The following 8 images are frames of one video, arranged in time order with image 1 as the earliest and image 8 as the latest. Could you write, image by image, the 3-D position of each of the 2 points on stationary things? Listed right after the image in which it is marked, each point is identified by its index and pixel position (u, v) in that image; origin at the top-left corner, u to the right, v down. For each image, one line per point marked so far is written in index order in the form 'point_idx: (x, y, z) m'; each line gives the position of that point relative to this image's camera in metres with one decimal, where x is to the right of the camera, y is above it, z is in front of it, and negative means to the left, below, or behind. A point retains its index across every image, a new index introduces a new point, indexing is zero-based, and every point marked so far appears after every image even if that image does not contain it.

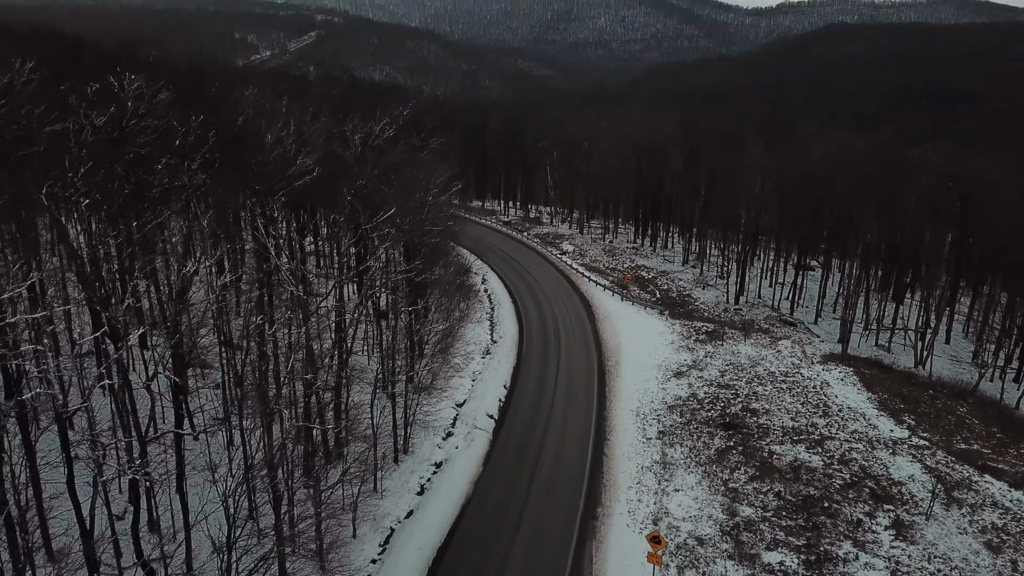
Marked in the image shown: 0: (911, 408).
0: (+9.4, -2.8, +18.2) m
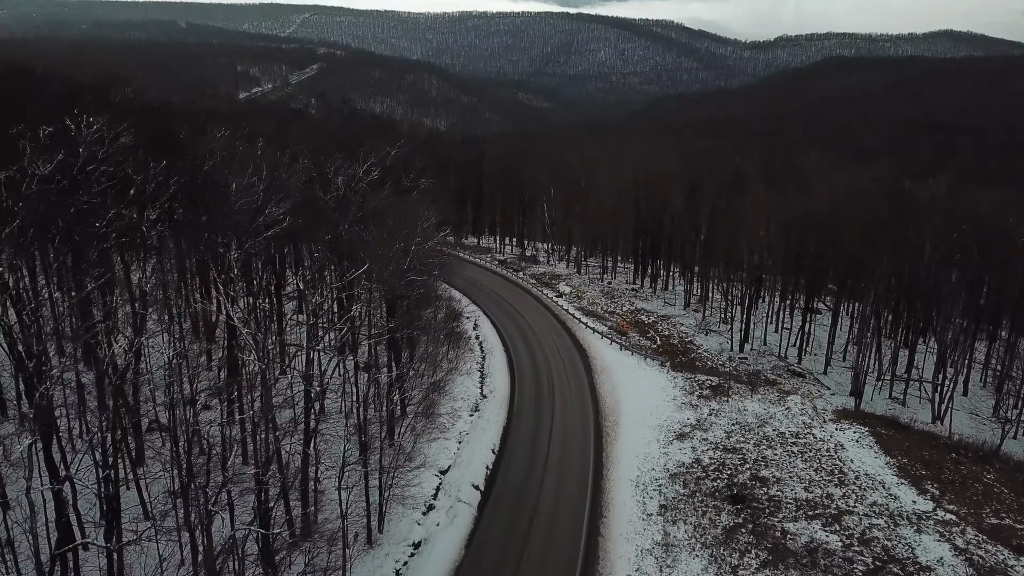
0: (+9.2, -4.1, +16.8) m
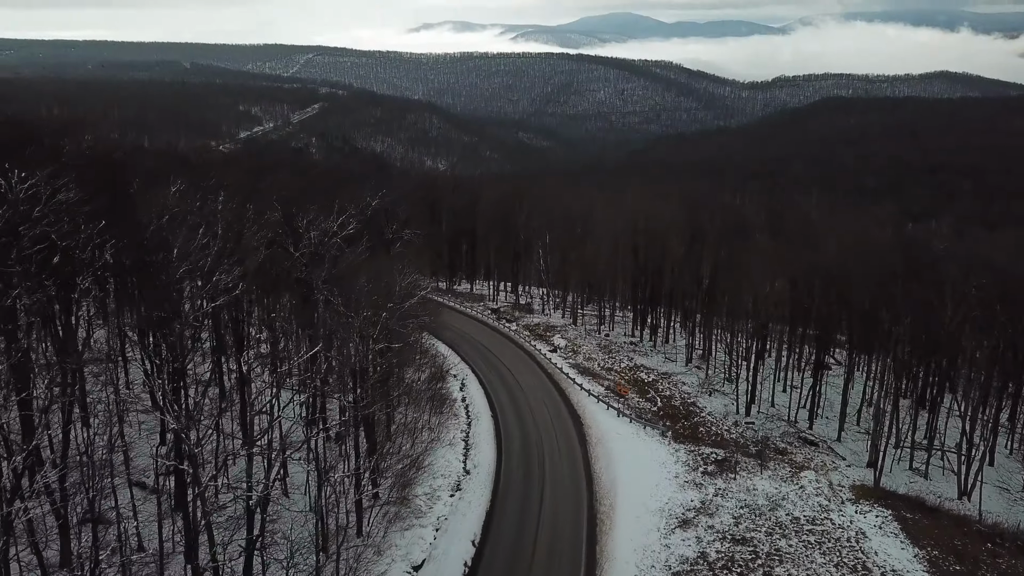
0: (+8.8, -5.5, +14.9) m
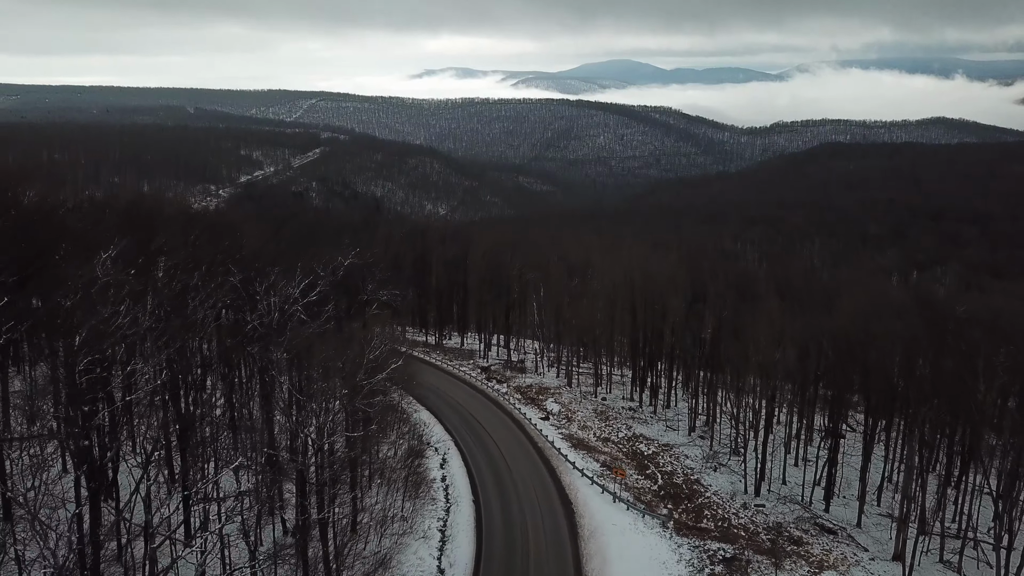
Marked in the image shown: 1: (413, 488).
0: (+8.4, -6.9, +12.6) m
1: (-2.5, -5.0, +19.4) m
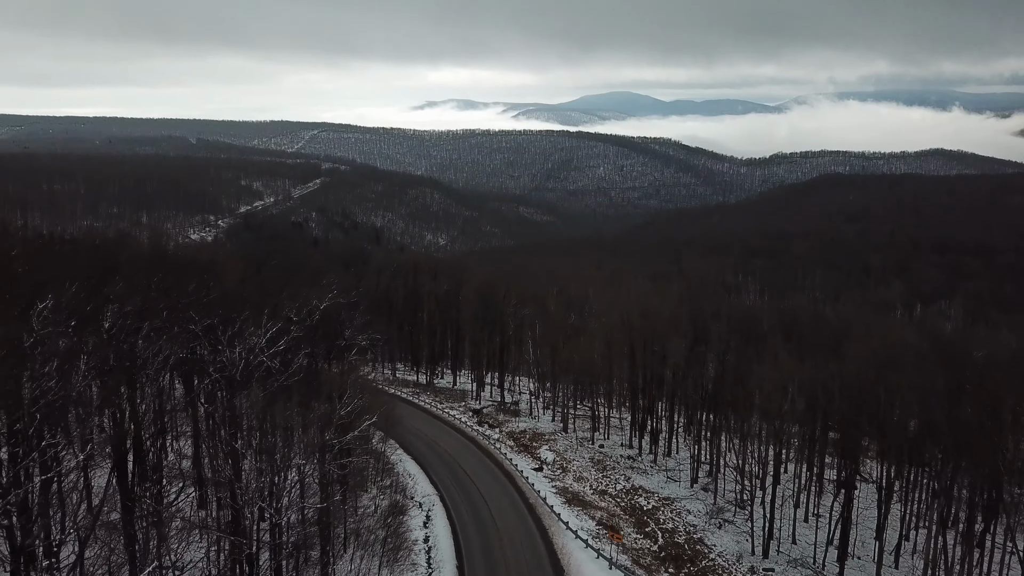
0: (+8.1, -7.7, +10.9) m
1: (-2.8, -6.1, +17.8) m
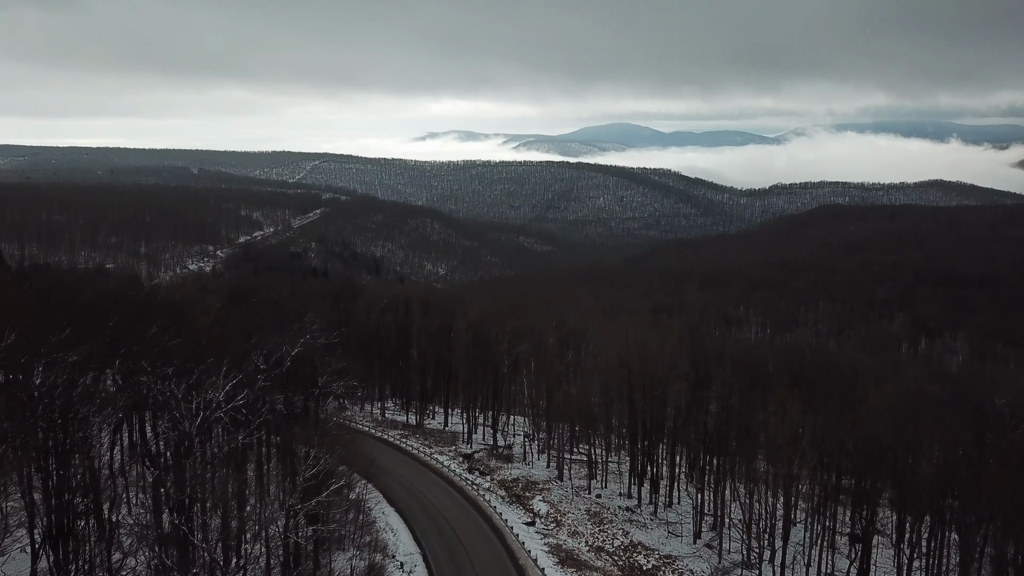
0: (+7.8, -8.4, +9.2) m
1: (-3.1, -7.1, +16.2) m
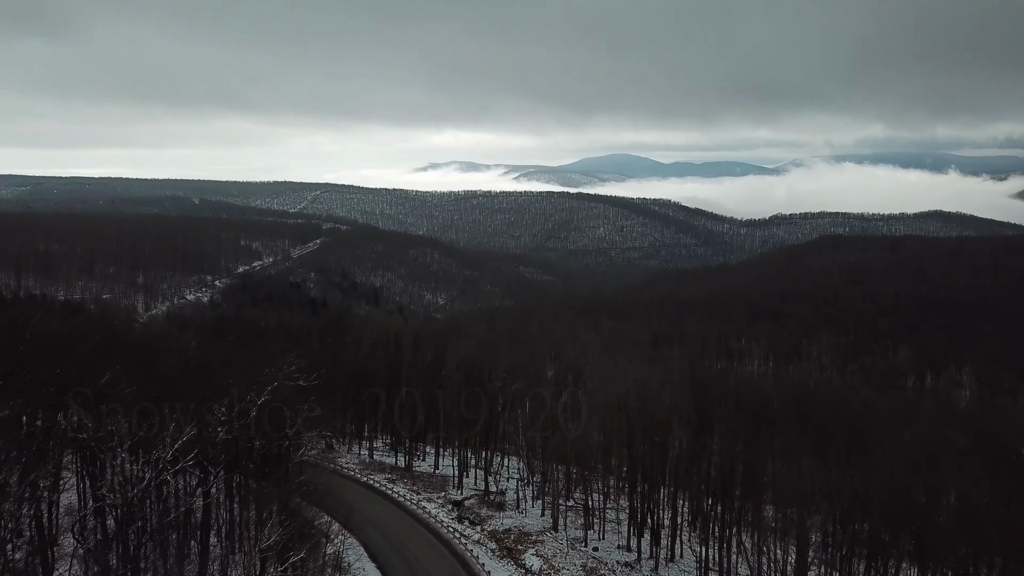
0: (+7.5, -9.0, +7.4) m
1: (-3.4, -8.0, +14.5) m
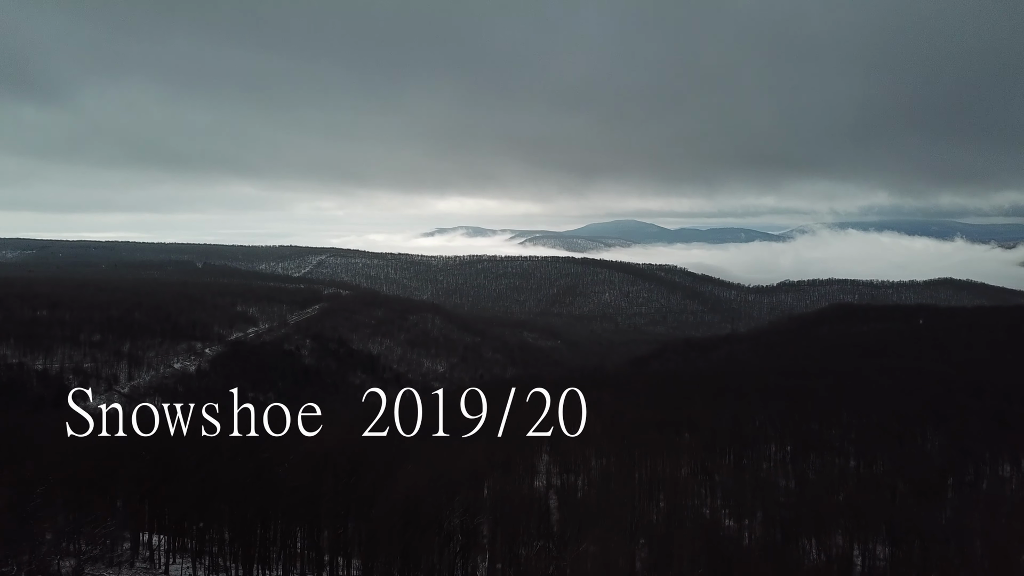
0: (+5.7, -10.5, -1.1) m
1: (-5.1, -10.0, +6.2) m
